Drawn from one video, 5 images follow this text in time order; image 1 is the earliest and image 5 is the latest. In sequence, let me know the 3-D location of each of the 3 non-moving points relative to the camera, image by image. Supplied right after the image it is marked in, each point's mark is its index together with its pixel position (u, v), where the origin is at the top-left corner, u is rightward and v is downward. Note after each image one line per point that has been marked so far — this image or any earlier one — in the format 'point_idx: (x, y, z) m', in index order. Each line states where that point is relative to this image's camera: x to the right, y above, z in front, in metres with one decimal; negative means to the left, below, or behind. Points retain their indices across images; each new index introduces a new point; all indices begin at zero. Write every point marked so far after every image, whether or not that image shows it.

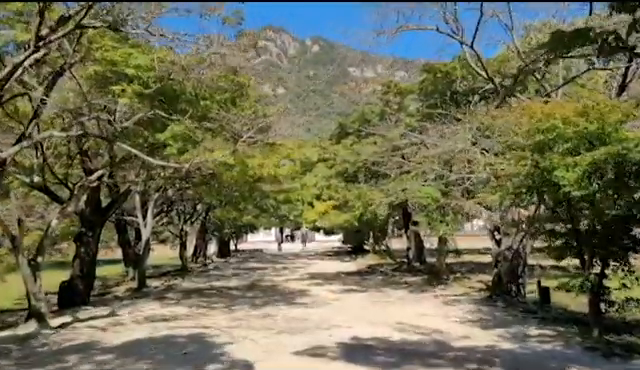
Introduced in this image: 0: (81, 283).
0: (-7.3, -3.0, +17.6) m
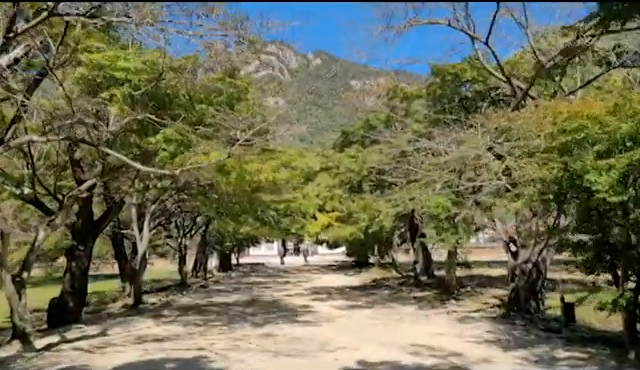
0: (-7.2, -3.3, +16.7) m
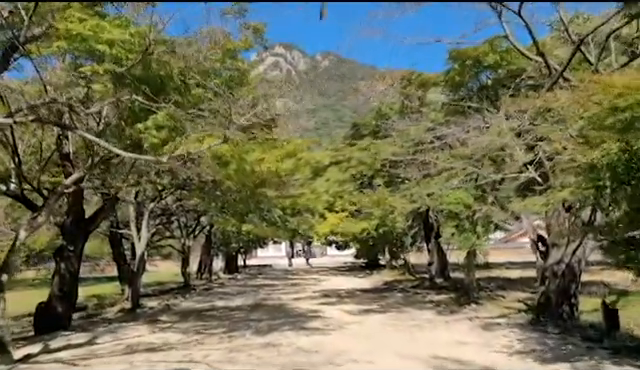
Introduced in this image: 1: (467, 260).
0: (-6.9, -3.2, +15.4) m
1: (+5.0, -2.5, +19.5) m
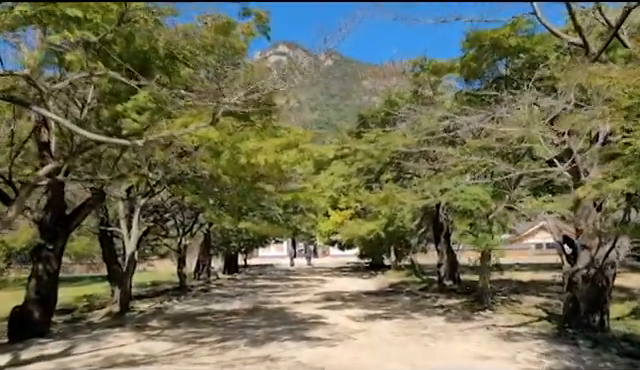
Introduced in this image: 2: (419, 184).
0: (-6.9, -3.0, +14.0) m
1: (+5.0, -2.4, +18.1) m
2: (+2.8, 0.0, +16.7) m
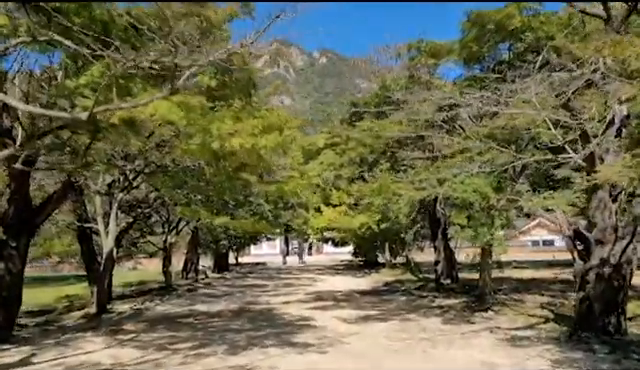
0: (-7.1, -2.8, +12.8) m
1: (+4.7, -2.2, +17.0) m
2: (+2.5, +0.2, +15.6) m
